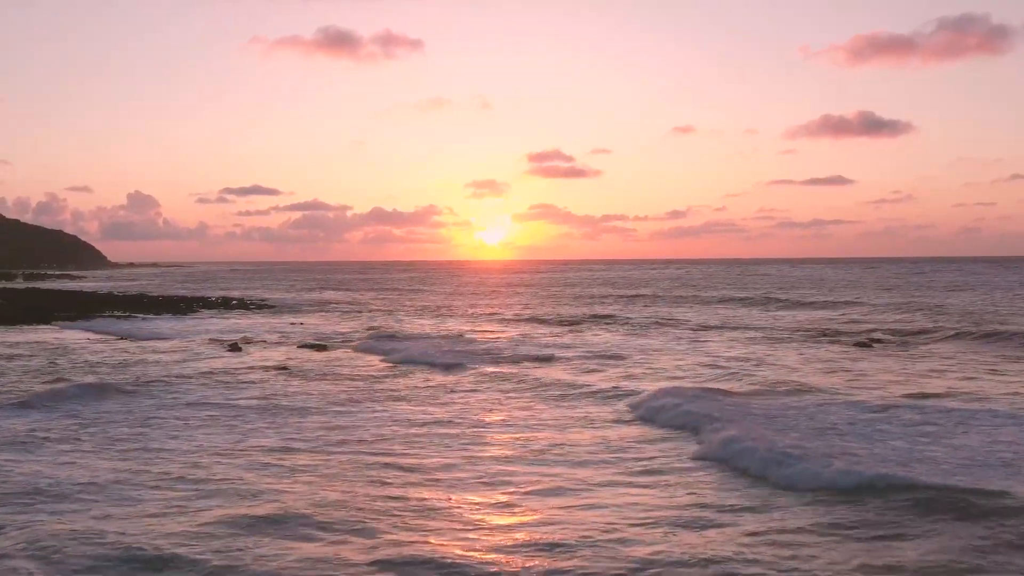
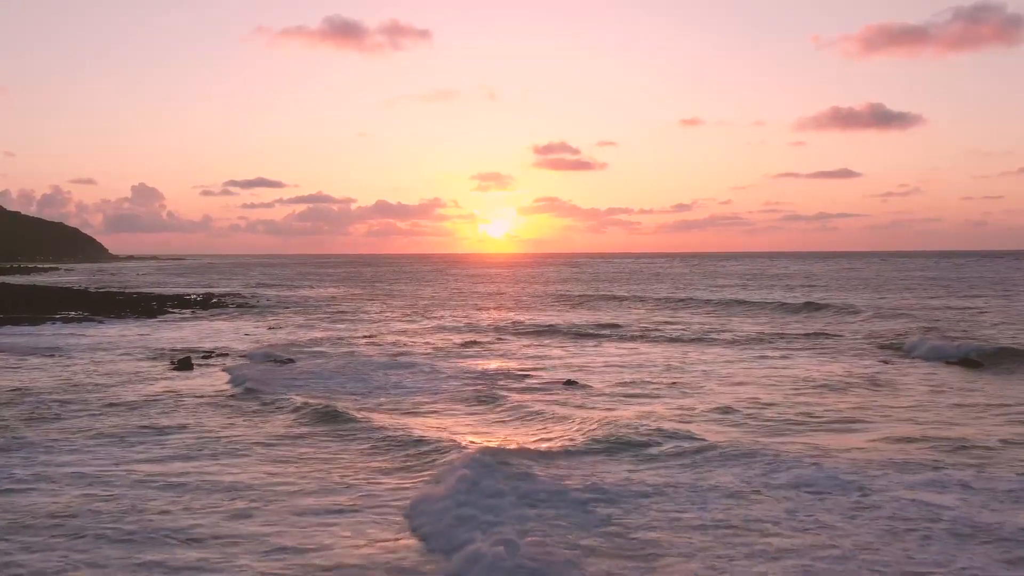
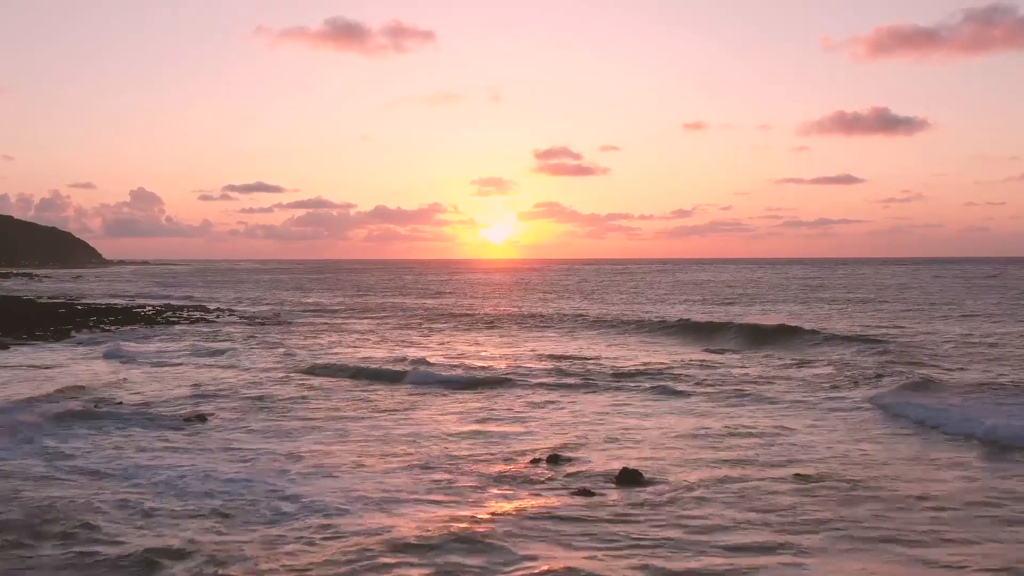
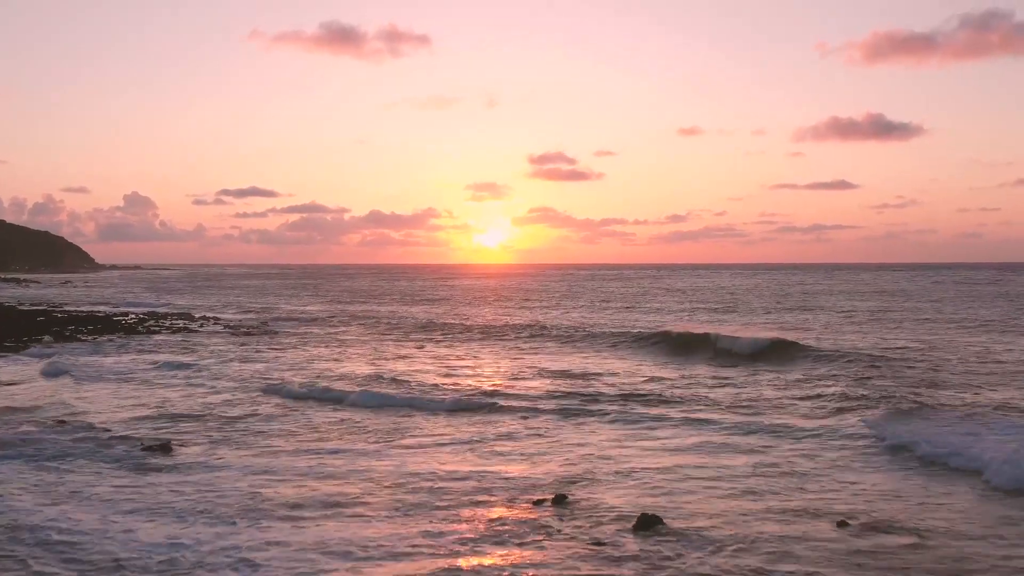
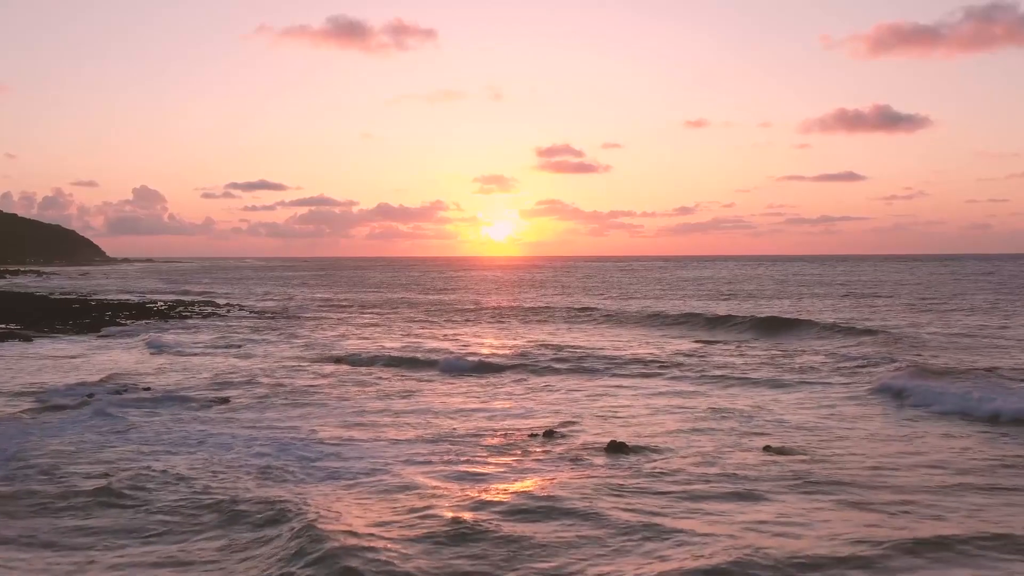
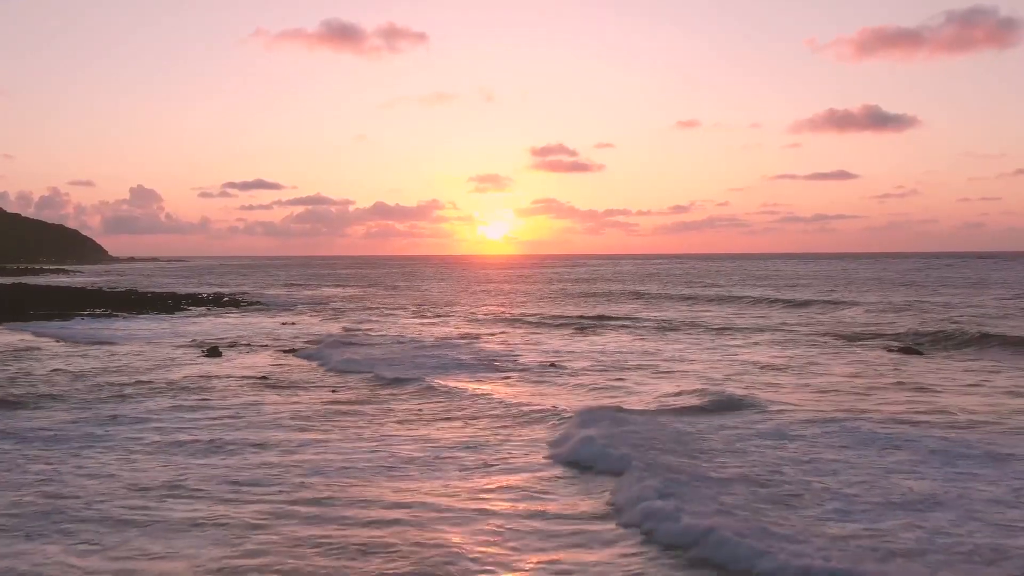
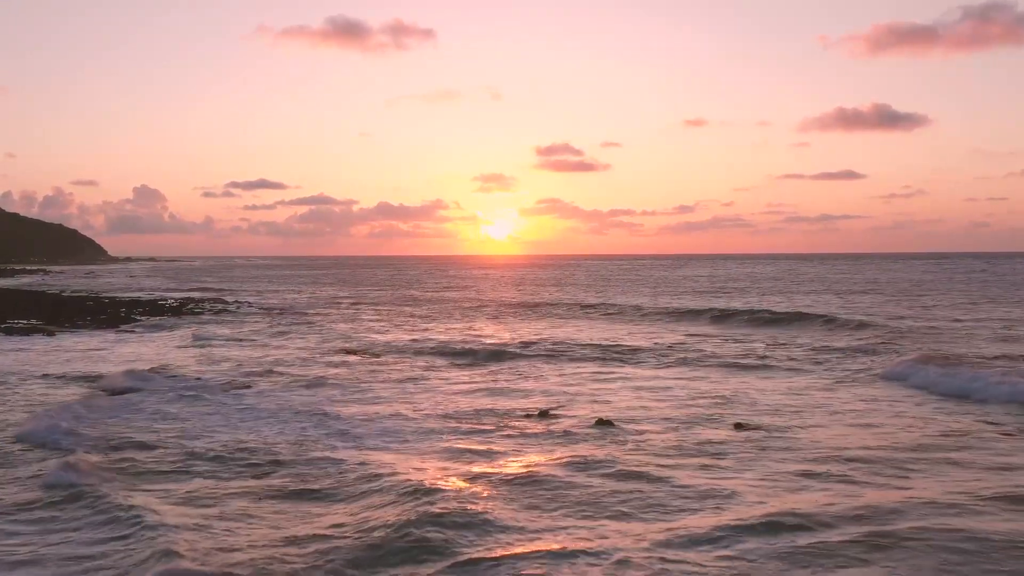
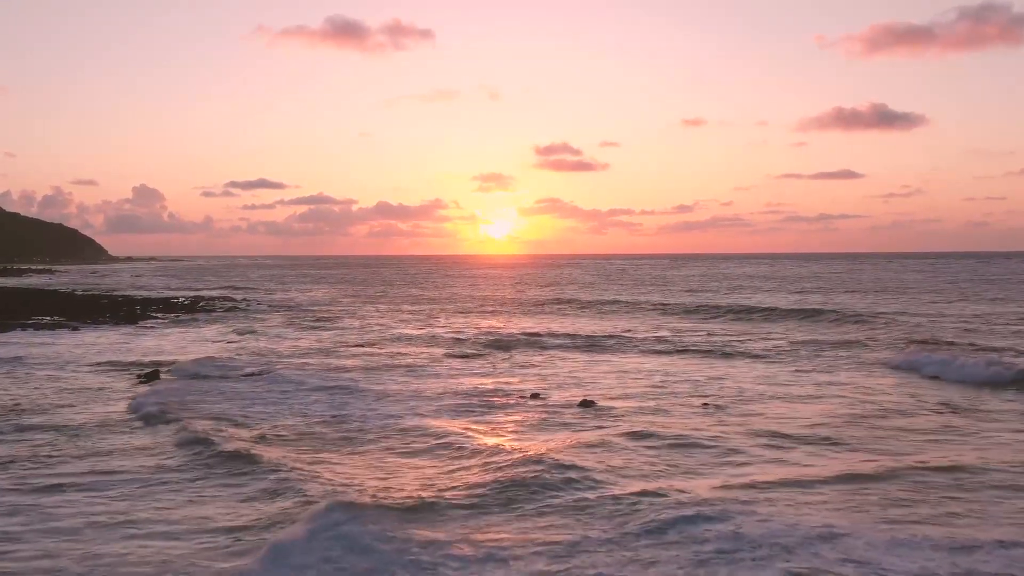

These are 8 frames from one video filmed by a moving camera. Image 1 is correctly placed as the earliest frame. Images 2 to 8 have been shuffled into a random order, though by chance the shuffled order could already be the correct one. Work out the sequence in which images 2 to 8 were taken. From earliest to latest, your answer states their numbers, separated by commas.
6, 2, 8, 7, 5, 3, 4
